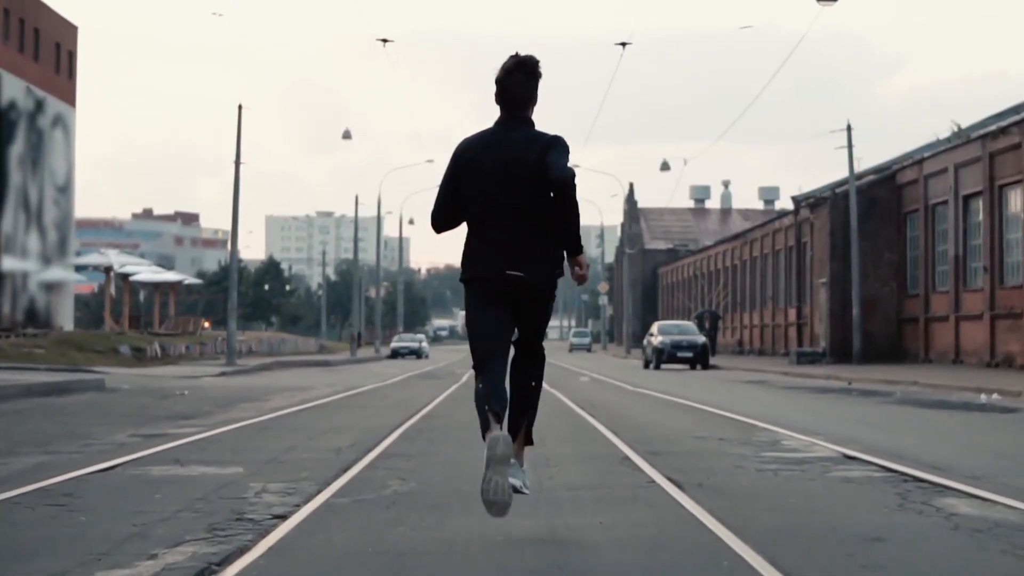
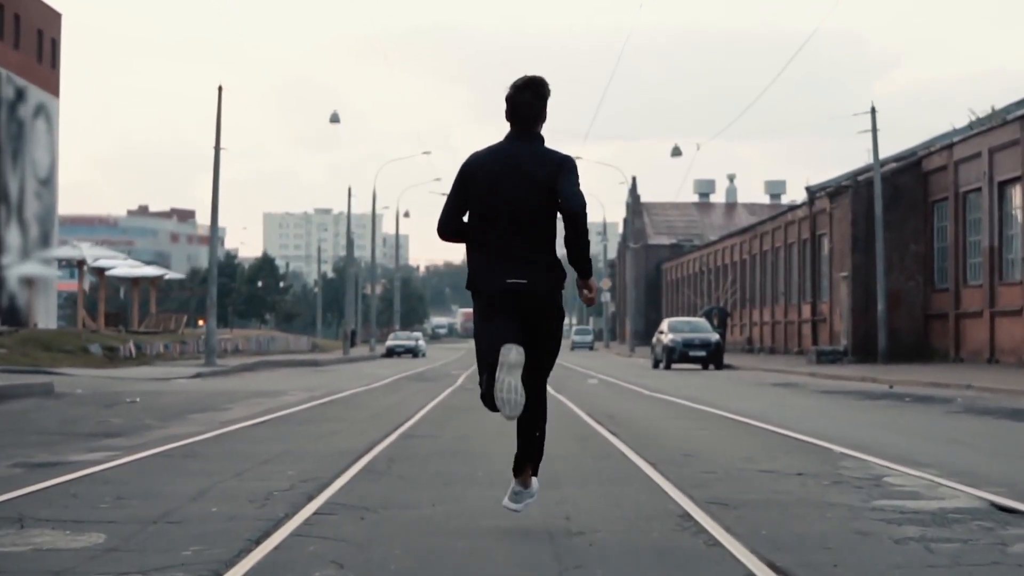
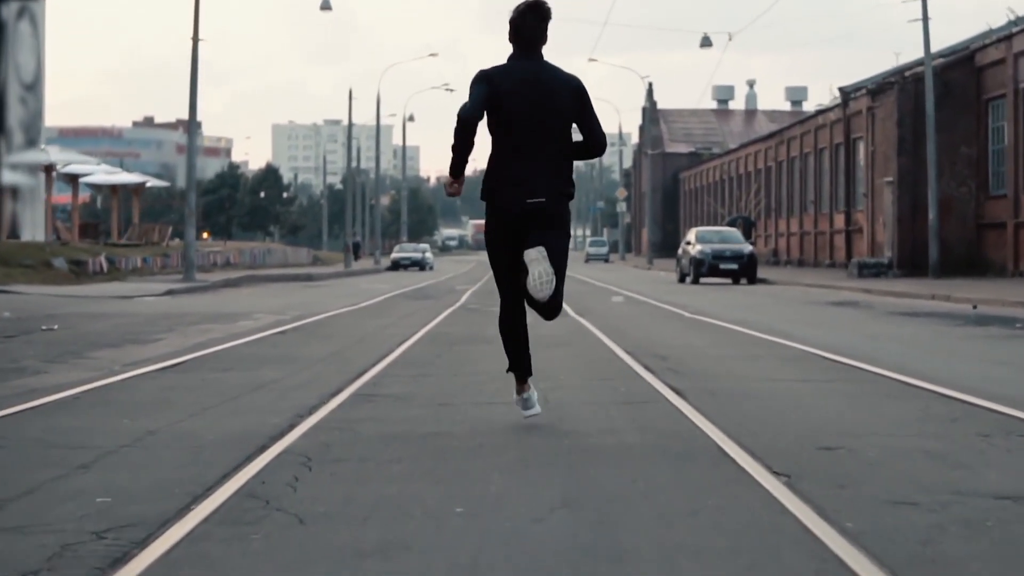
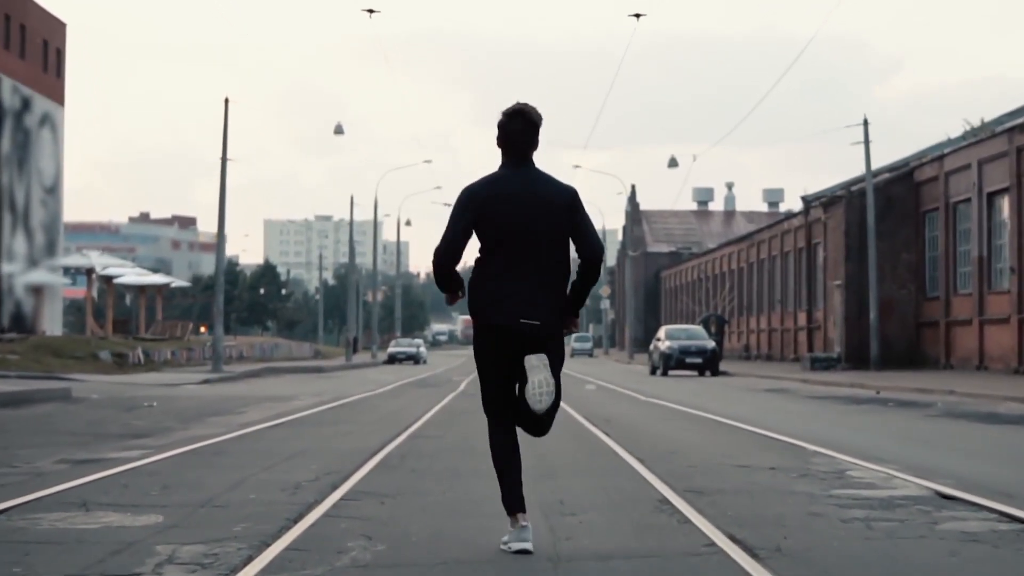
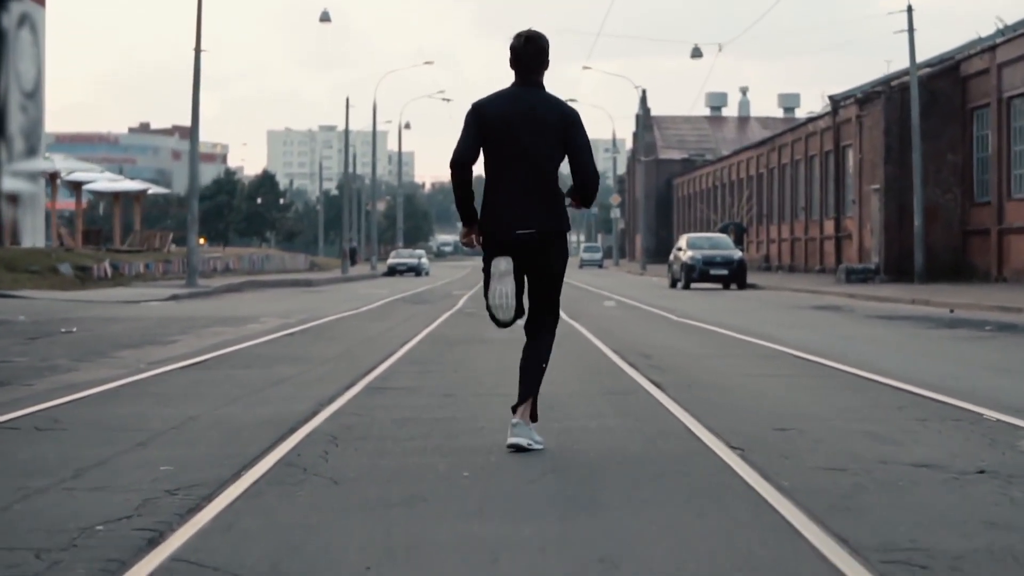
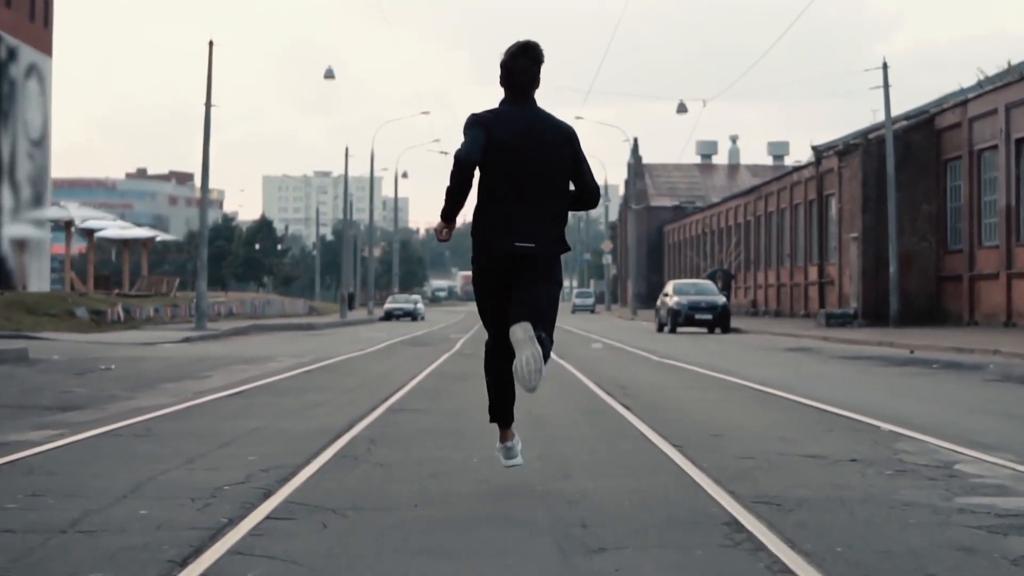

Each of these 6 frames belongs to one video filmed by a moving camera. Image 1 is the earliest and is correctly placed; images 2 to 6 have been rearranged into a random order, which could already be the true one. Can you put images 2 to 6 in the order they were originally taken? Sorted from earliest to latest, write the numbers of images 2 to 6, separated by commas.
4, 2, 6, 5, 3
